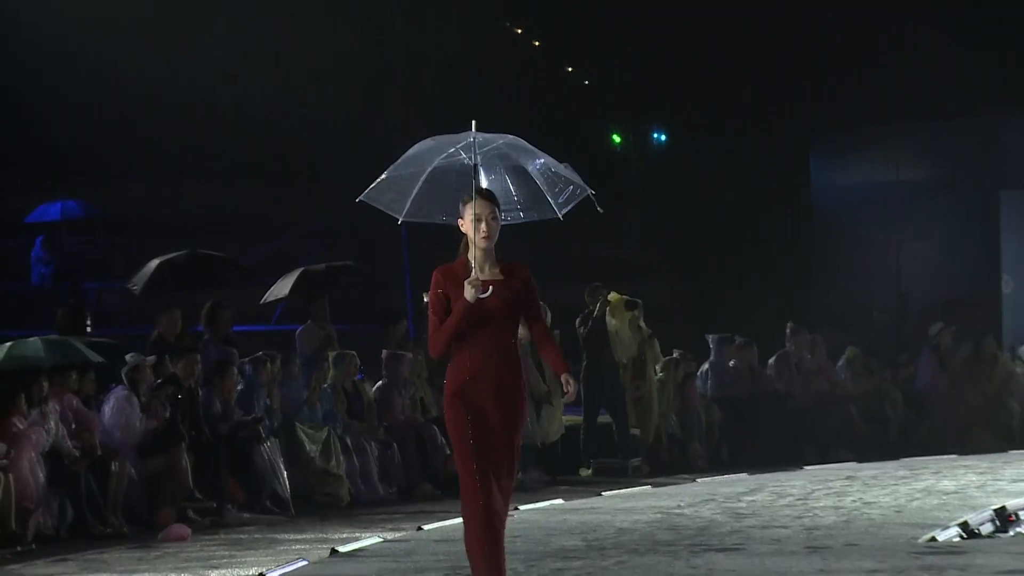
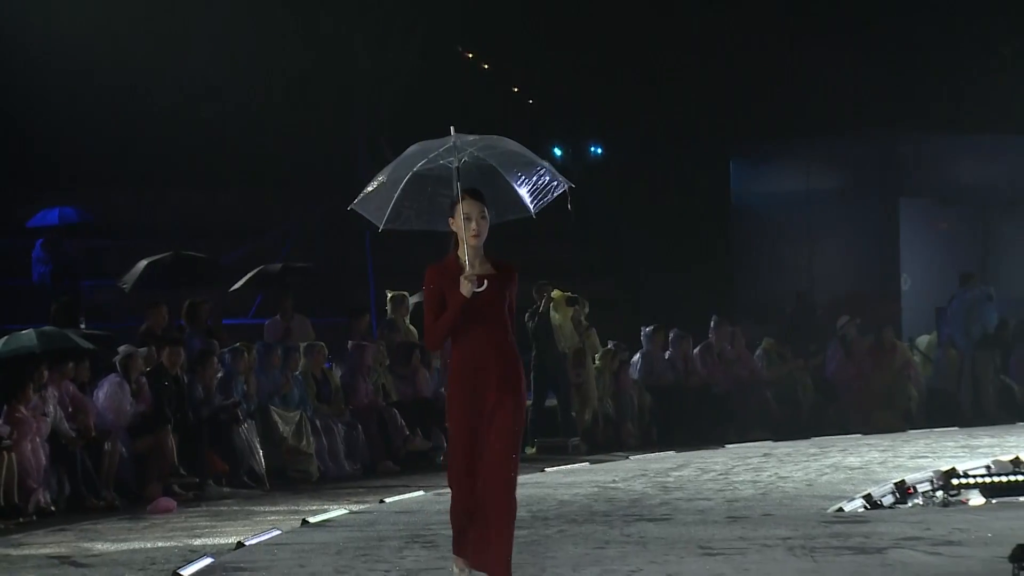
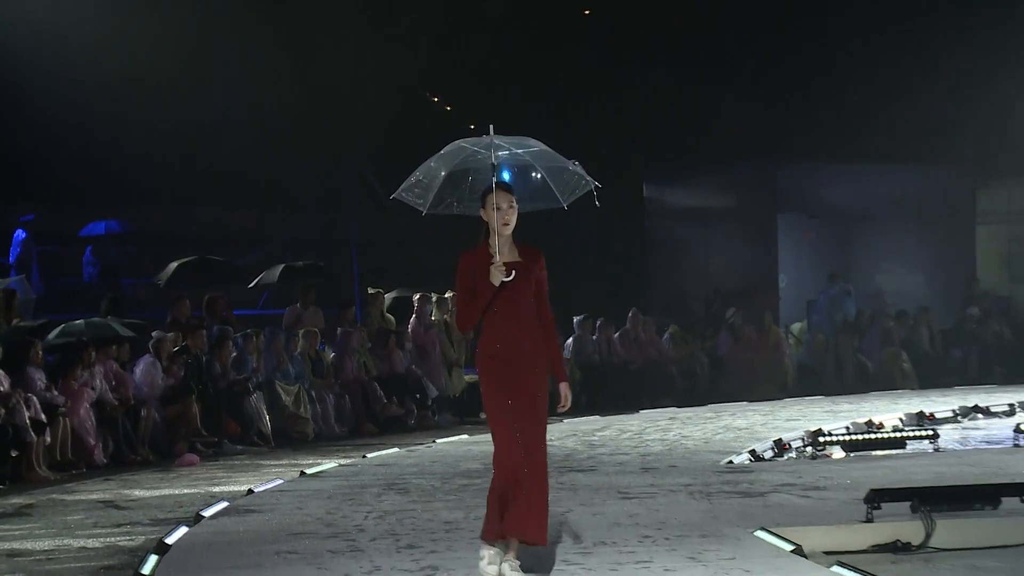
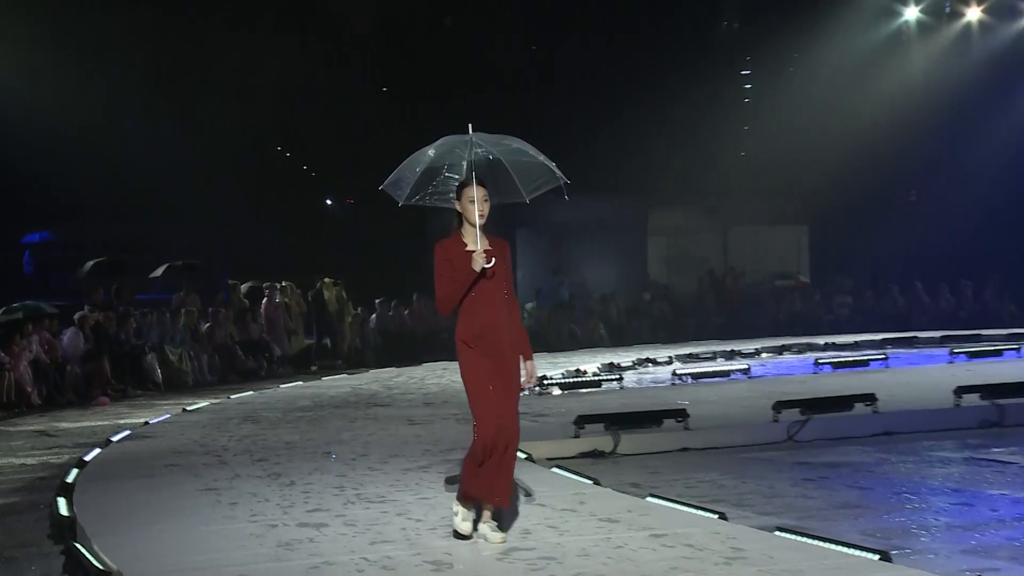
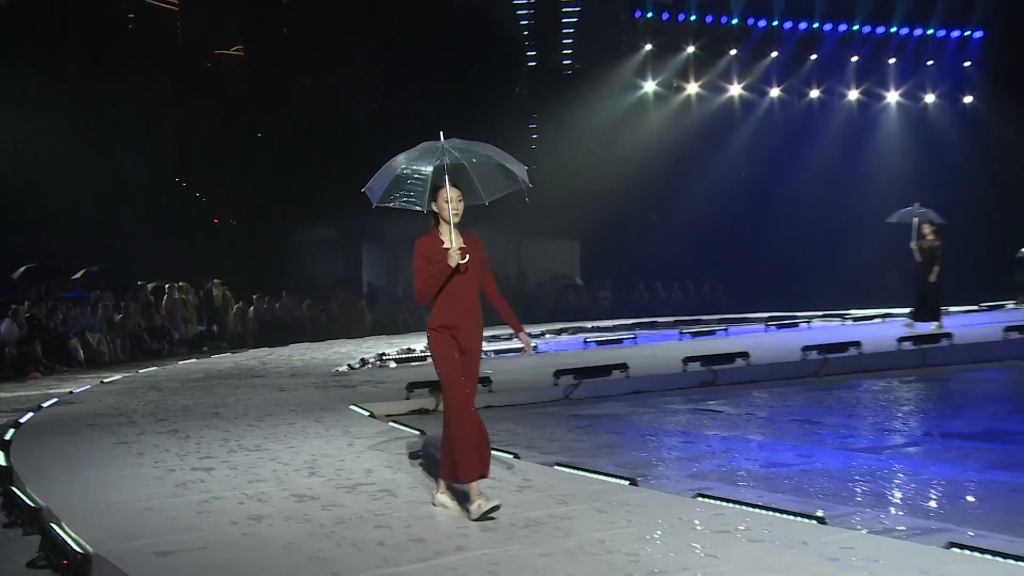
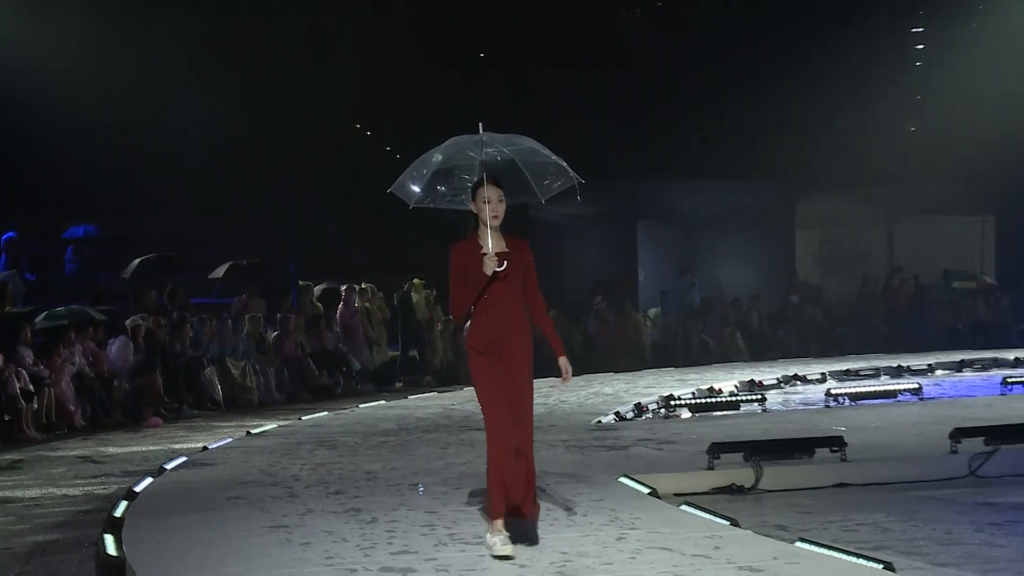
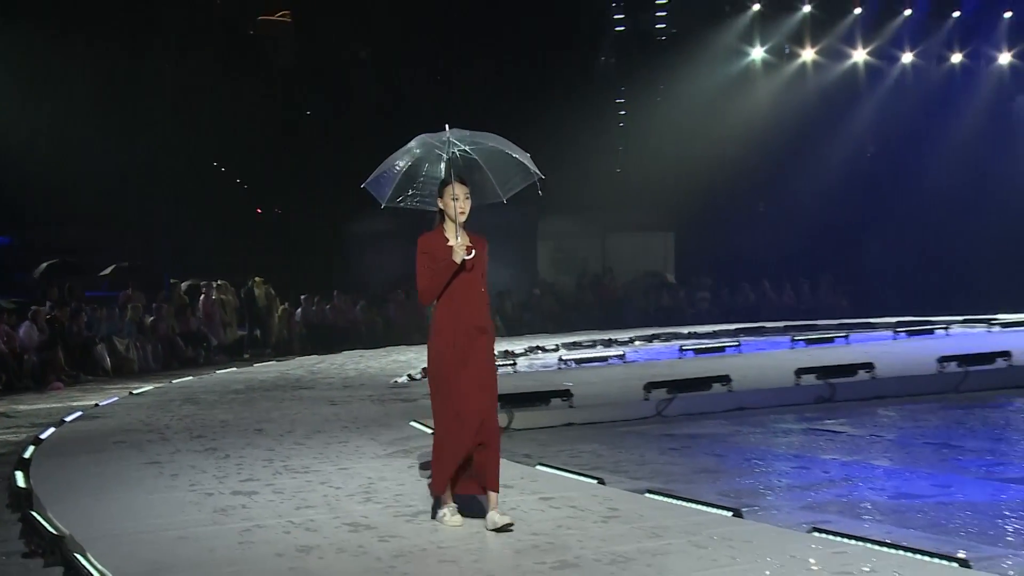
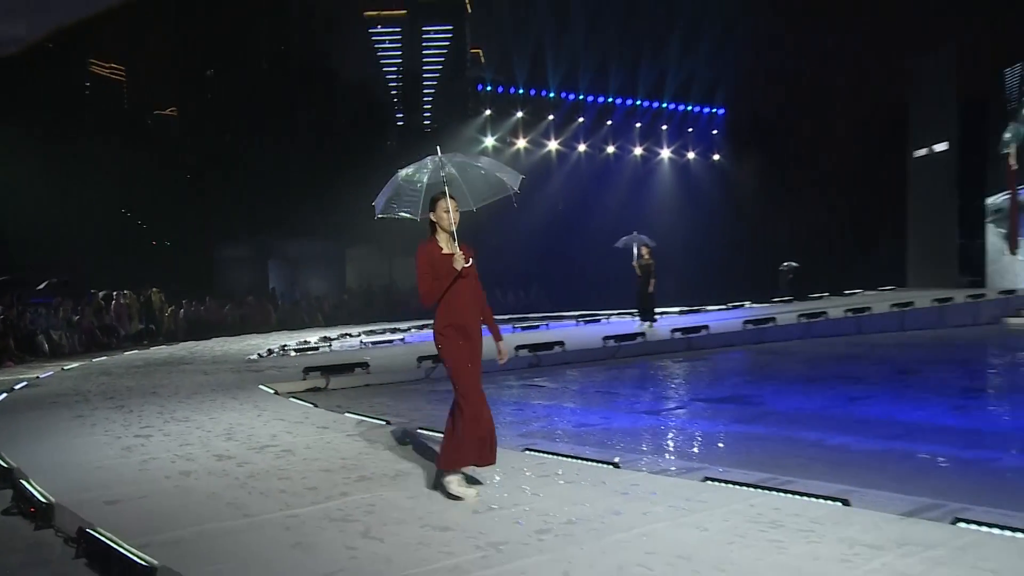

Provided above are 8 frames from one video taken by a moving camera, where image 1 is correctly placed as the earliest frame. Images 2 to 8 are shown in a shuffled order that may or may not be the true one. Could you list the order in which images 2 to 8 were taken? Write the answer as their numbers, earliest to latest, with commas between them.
2, 3, 6, 4, 7, 5, 8
